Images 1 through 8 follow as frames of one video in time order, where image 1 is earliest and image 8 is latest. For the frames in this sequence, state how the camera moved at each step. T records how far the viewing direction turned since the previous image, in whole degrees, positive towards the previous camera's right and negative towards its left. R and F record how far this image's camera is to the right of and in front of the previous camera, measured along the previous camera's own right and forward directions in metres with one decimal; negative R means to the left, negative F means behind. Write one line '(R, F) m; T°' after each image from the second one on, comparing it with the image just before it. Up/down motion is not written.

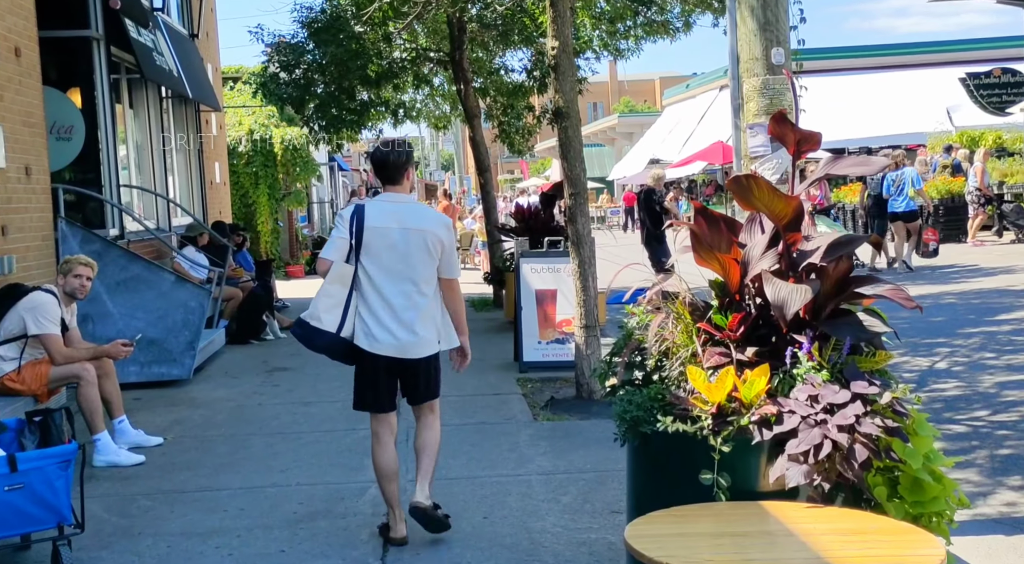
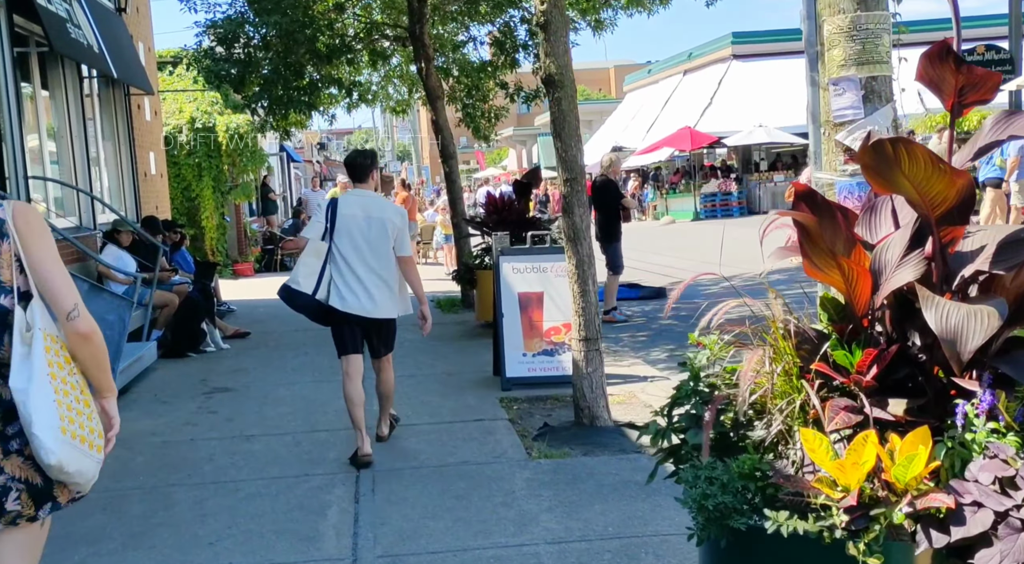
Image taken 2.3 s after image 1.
(-0.2, +1.5) m; +2°
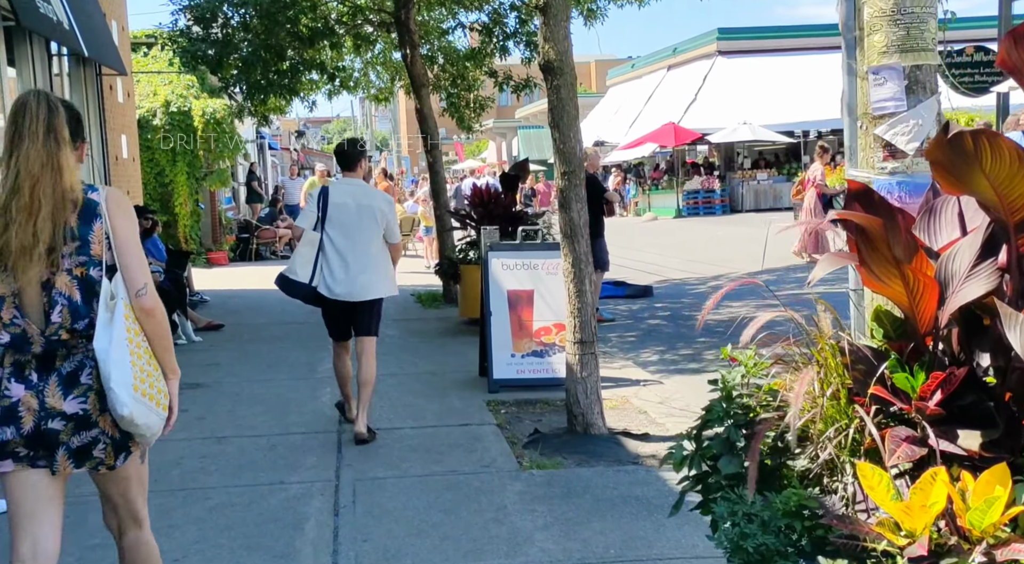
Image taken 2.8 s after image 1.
(-0.1, +0.4) m; +1°
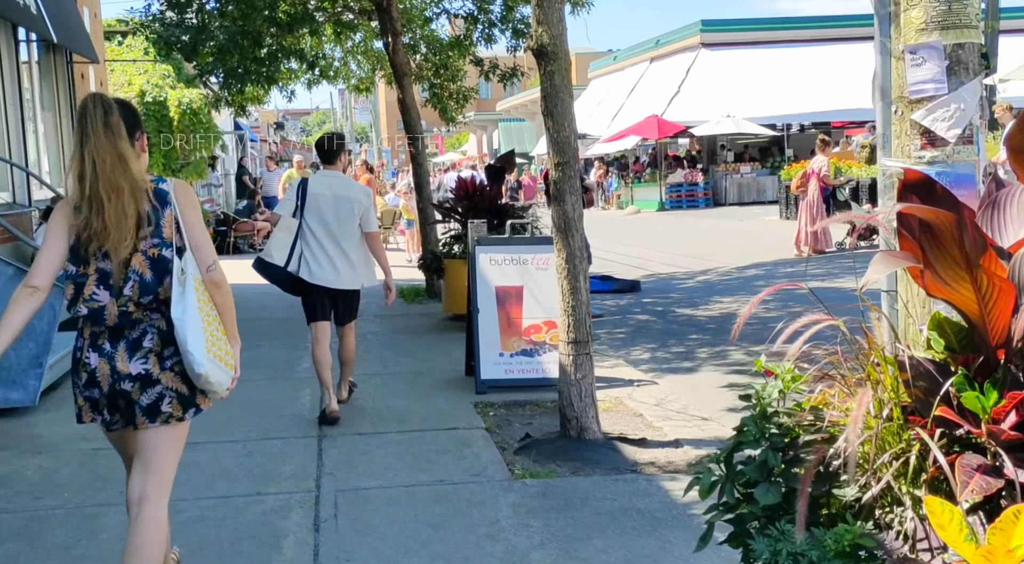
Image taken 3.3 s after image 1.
(-0.1, +0.4) m; +1°
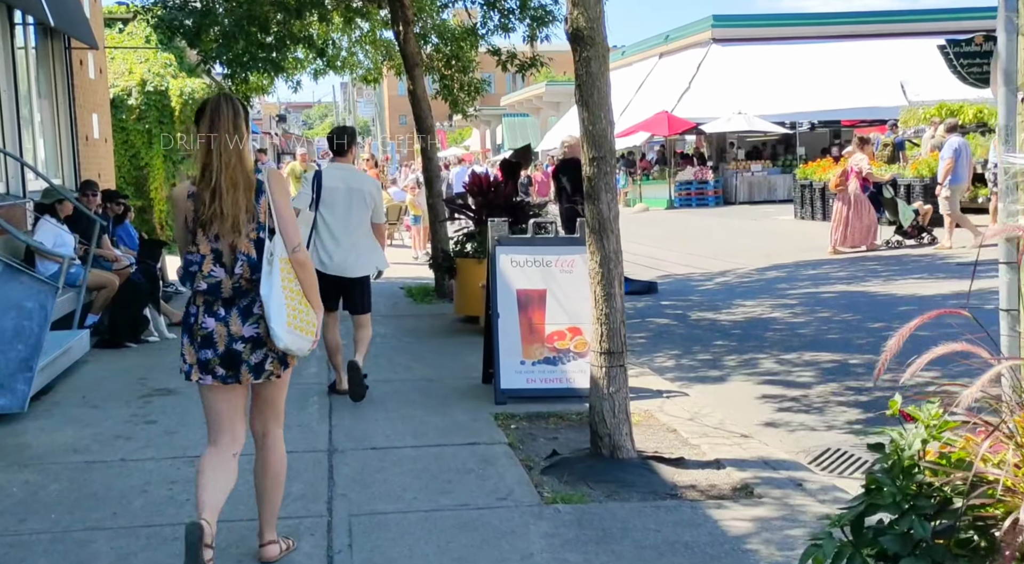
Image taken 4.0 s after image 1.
(-0.1, +0.5) m; 0°
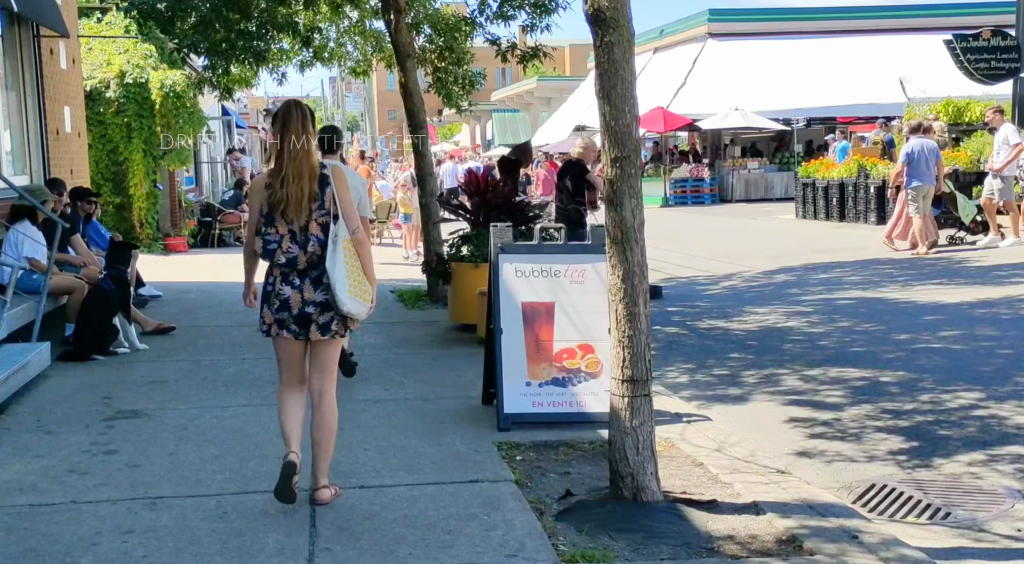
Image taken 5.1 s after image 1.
(-0.1, +0.8) m; +1°
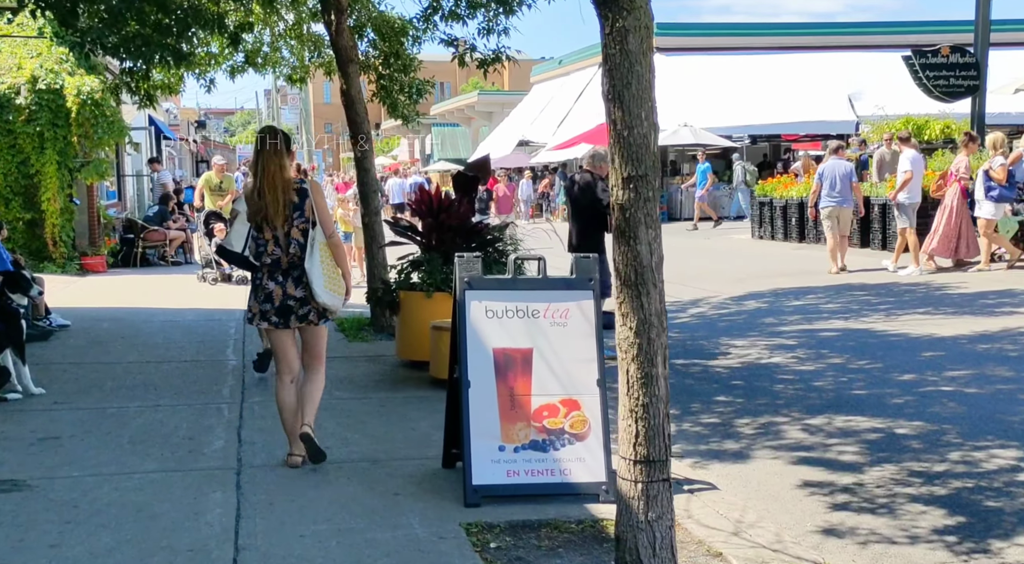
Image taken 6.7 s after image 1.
(-0.2, +1.2) m; +3°
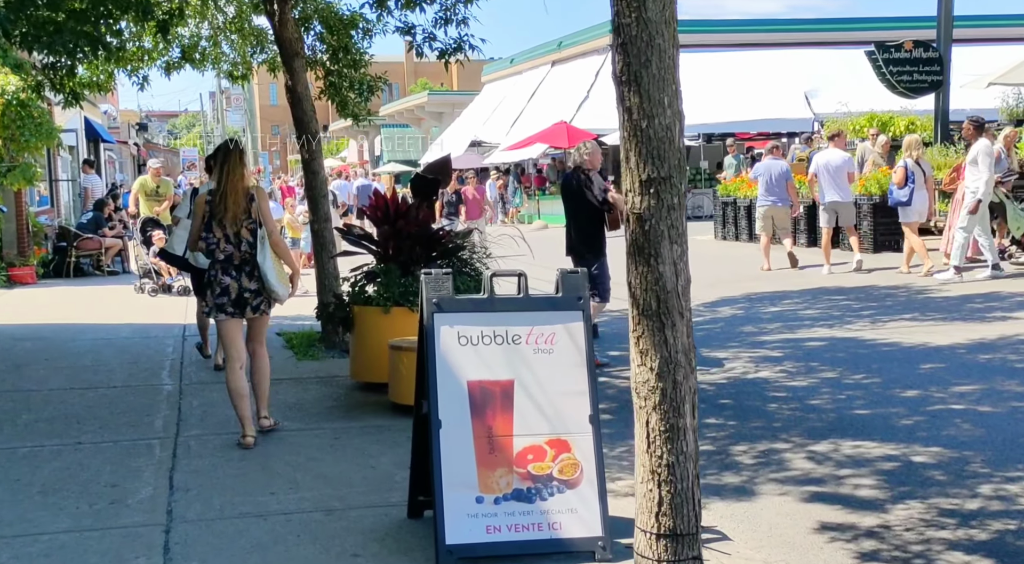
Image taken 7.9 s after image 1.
(-0.1, +0.8) m; +2°
